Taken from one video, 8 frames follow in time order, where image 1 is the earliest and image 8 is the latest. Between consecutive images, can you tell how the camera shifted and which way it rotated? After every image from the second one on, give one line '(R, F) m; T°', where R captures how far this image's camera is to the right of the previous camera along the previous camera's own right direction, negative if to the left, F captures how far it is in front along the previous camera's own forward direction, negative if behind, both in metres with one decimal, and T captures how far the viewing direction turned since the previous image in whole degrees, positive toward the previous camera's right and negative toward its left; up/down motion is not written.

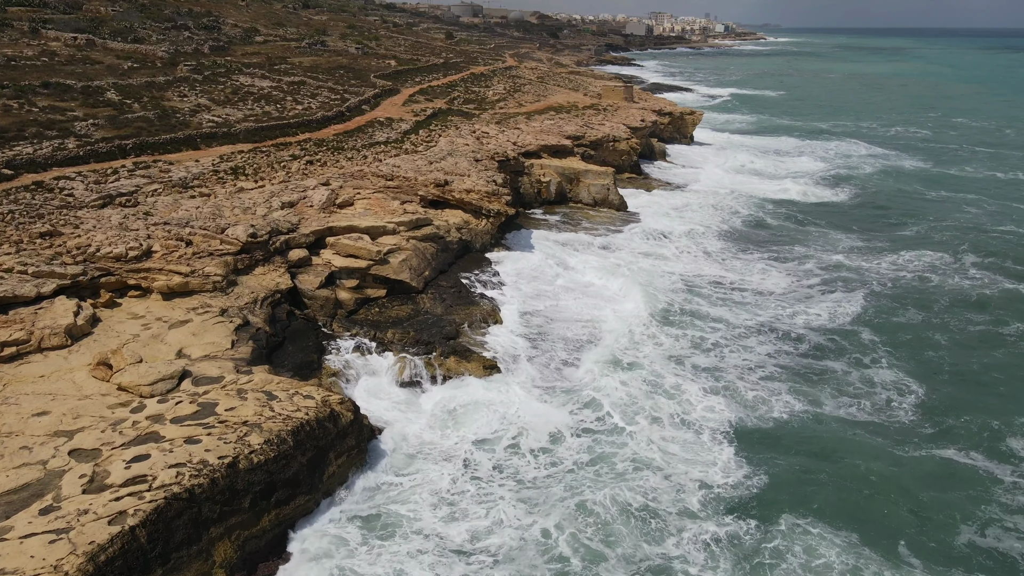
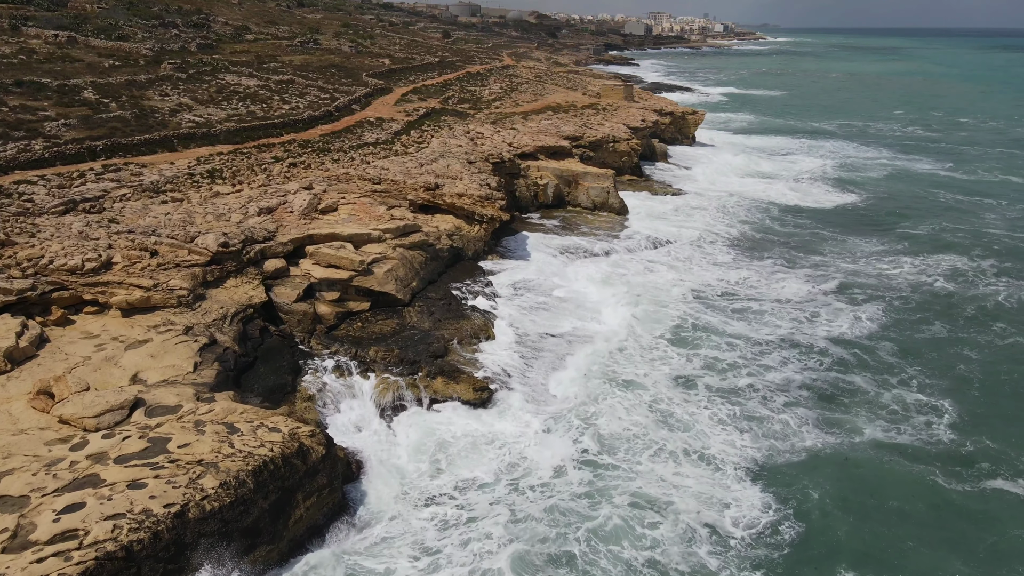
(+0.2, +1.4) m; 0°
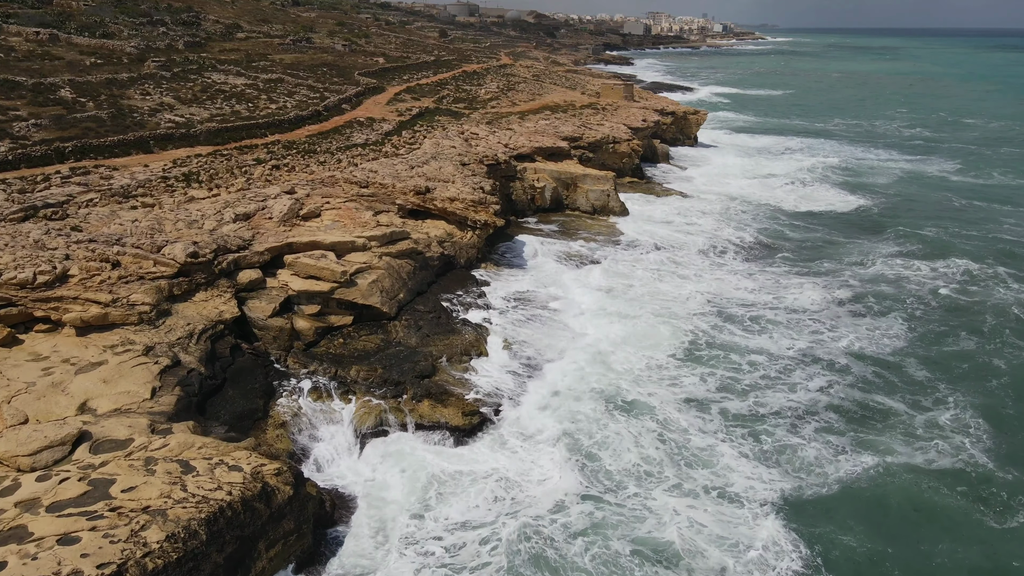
(+0.2, +1.3) m; 0°
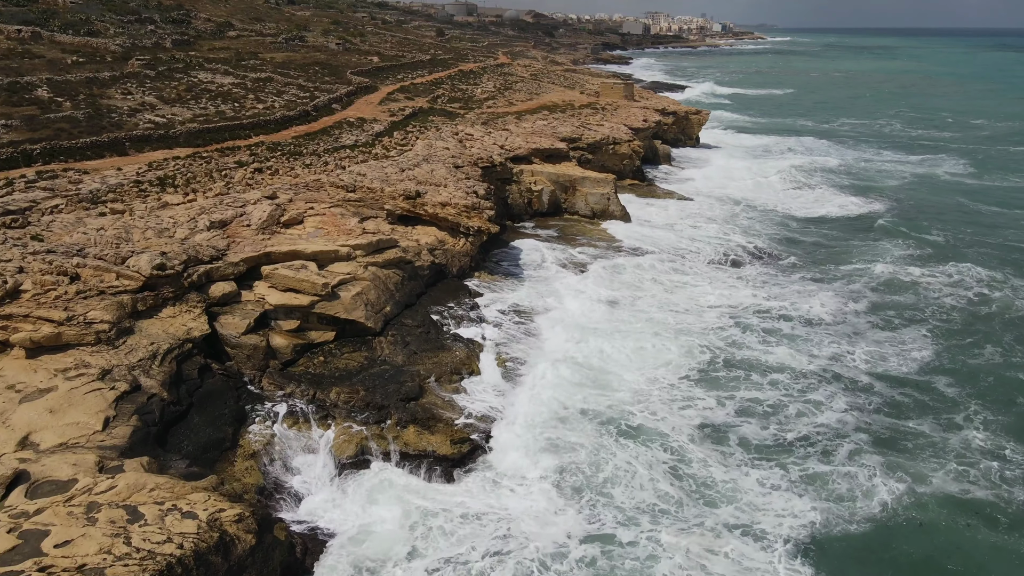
(+0.1, +1.2) m; 0°
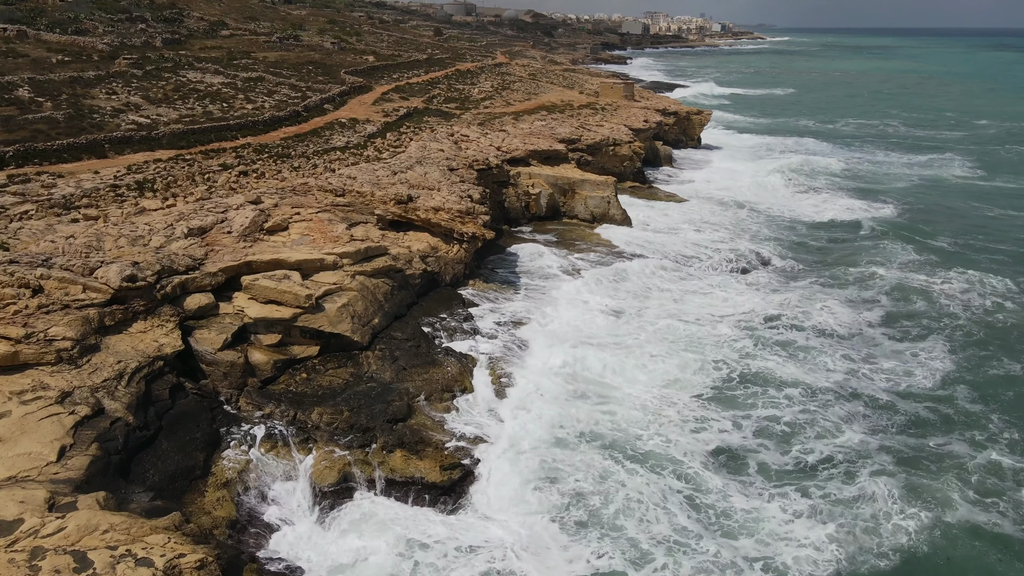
(+0.1, +0.9) m; 0°
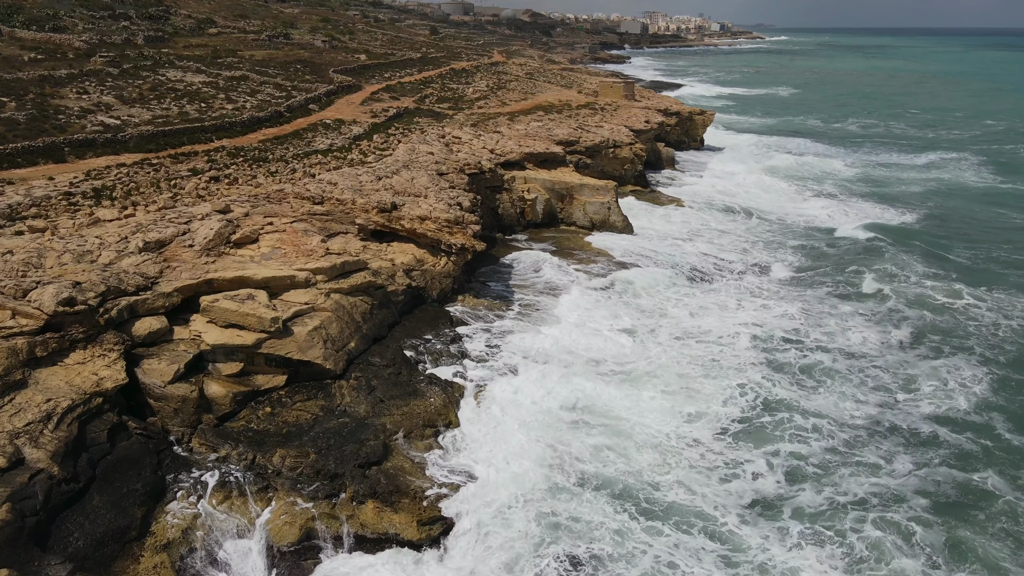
(+0.2, +1.6) m; 0°
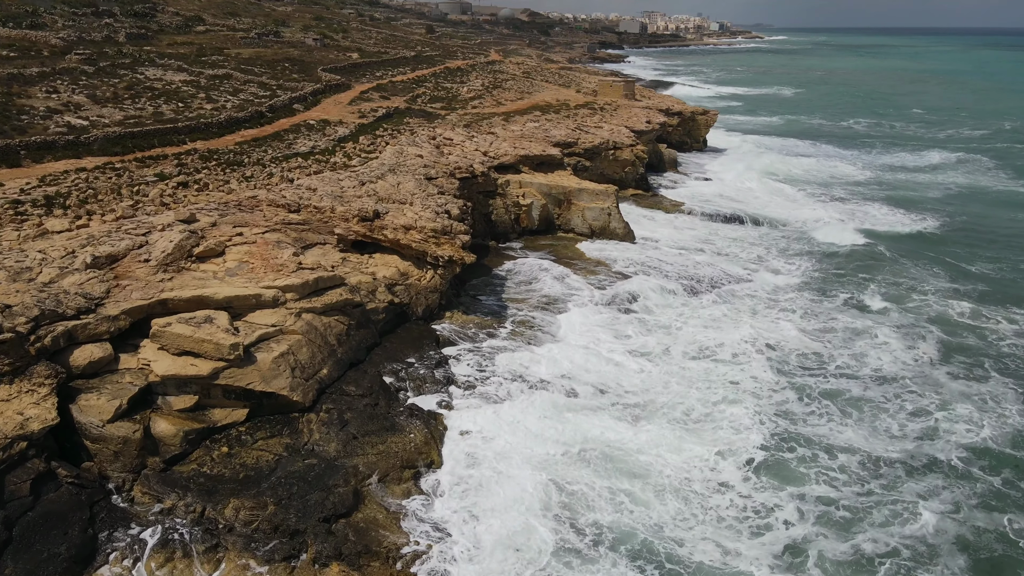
(+0.2, +1.5) m; 0°
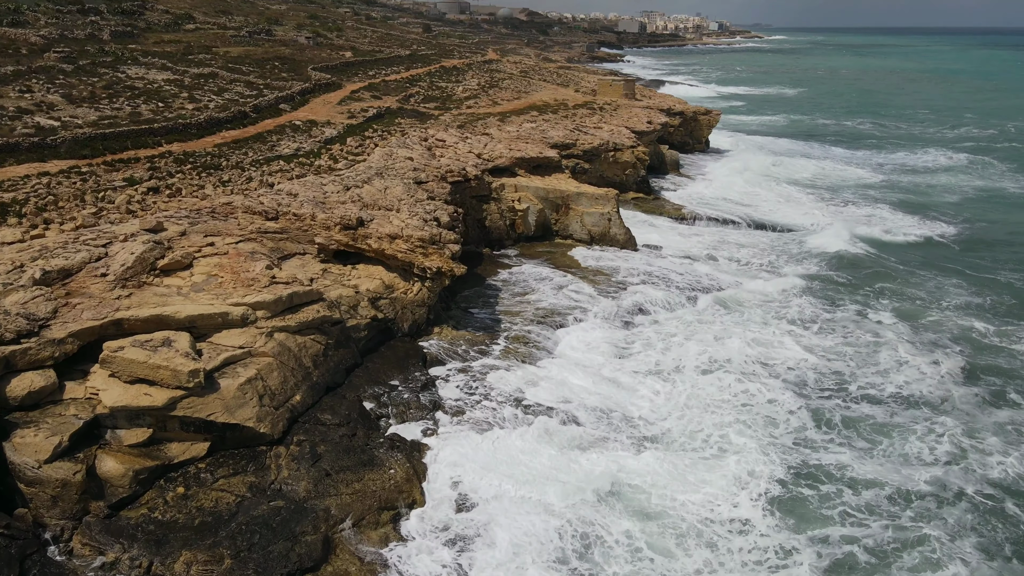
(+0.2, +1.2) m; 0°
